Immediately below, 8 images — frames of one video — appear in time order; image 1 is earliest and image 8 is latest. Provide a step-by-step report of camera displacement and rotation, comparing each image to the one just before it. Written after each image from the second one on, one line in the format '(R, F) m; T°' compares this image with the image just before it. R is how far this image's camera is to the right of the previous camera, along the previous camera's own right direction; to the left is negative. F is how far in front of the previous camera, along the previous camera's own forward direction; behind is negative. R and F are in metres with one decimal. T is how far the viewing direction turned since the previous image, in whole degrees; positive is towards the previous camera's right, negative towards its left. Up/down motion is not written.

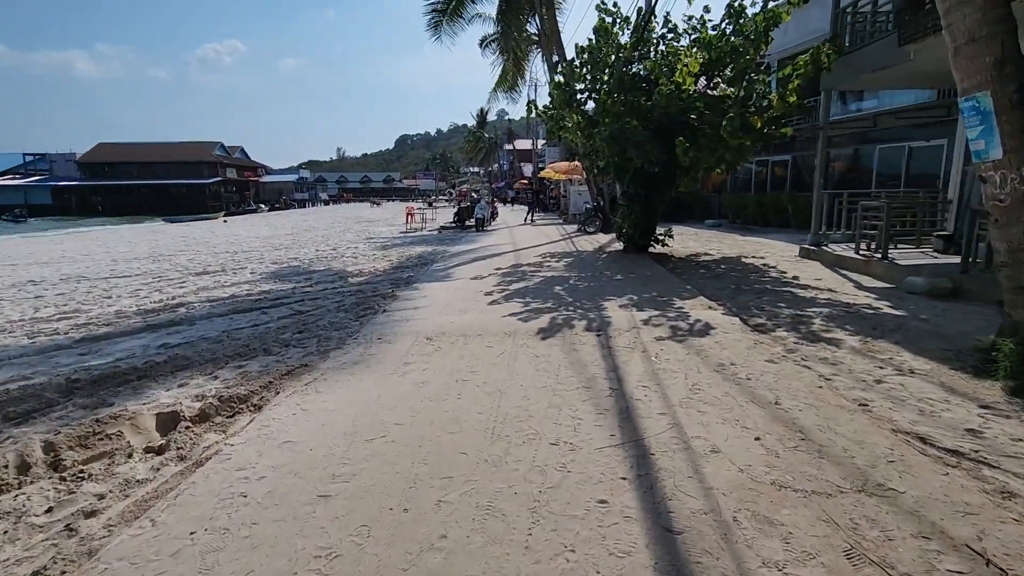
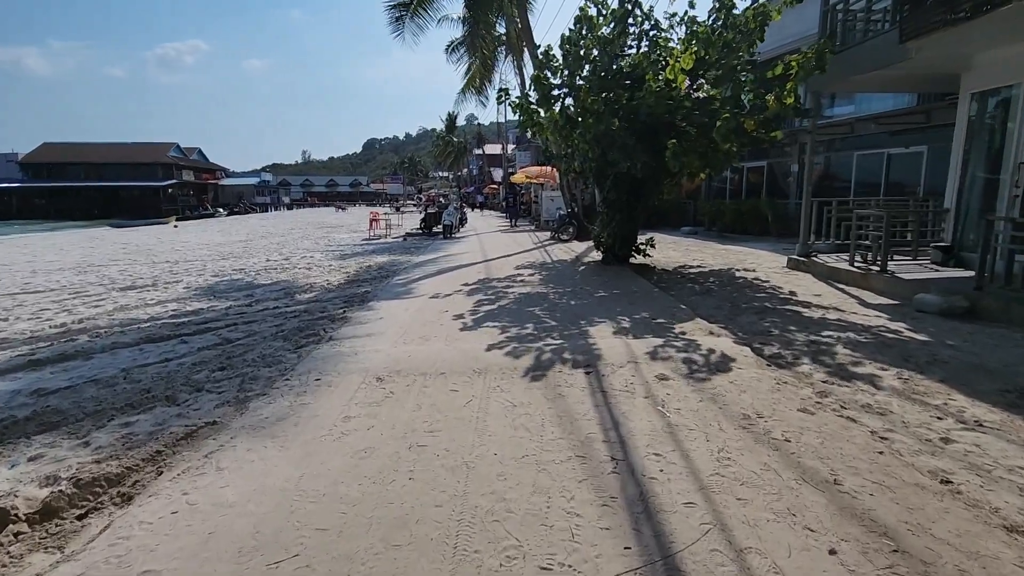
(0.0, +1.1) m; +3°
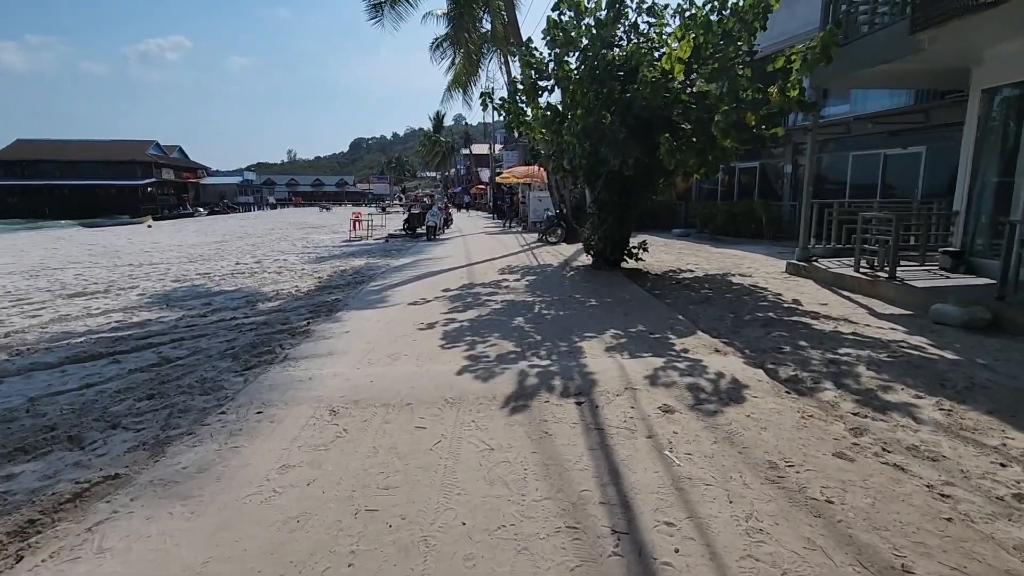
(+0.1, +0.7) m; +1°
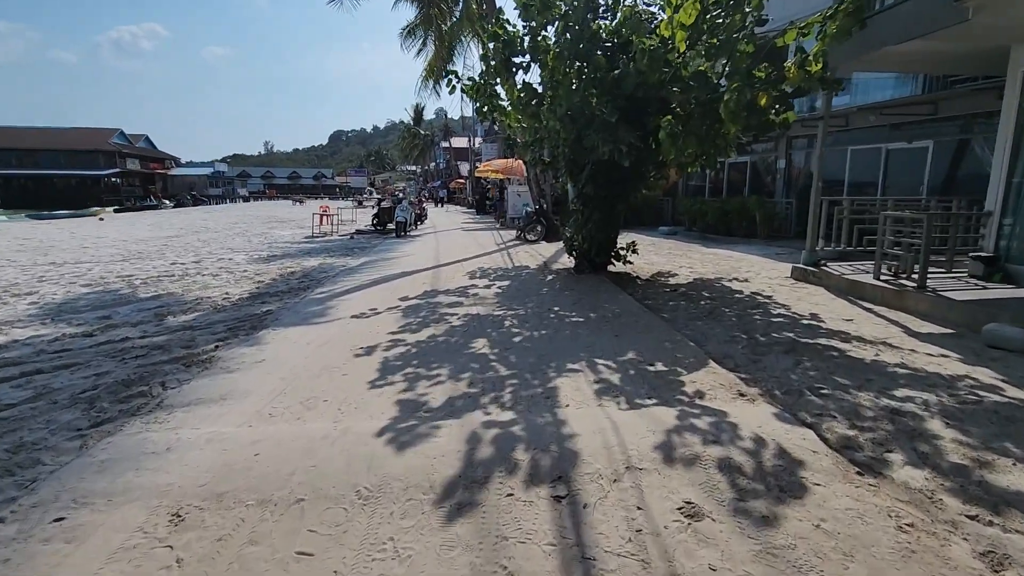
(+0.2, +1.4) m; +2°
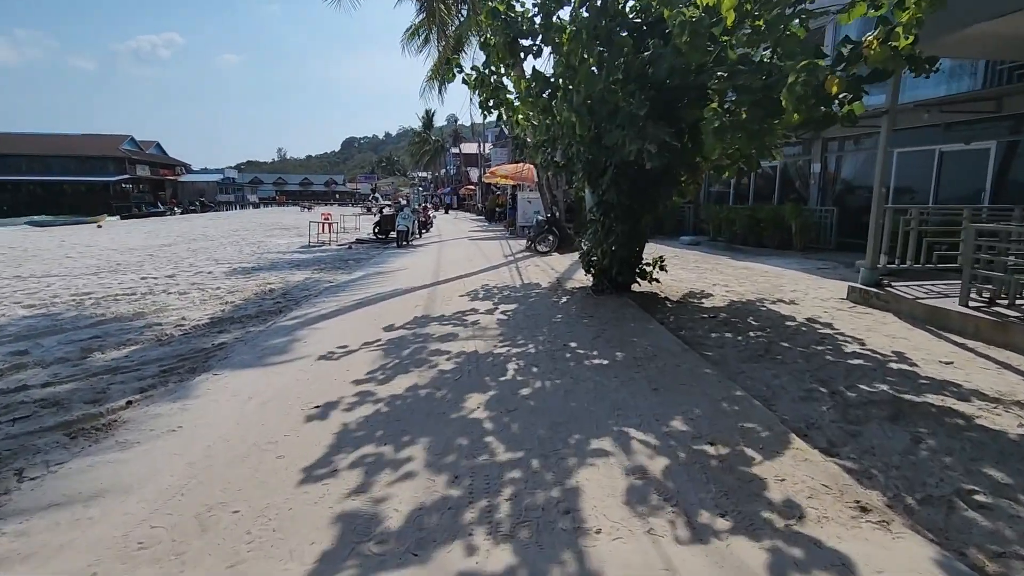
(0.0, +1.4) m; -1°
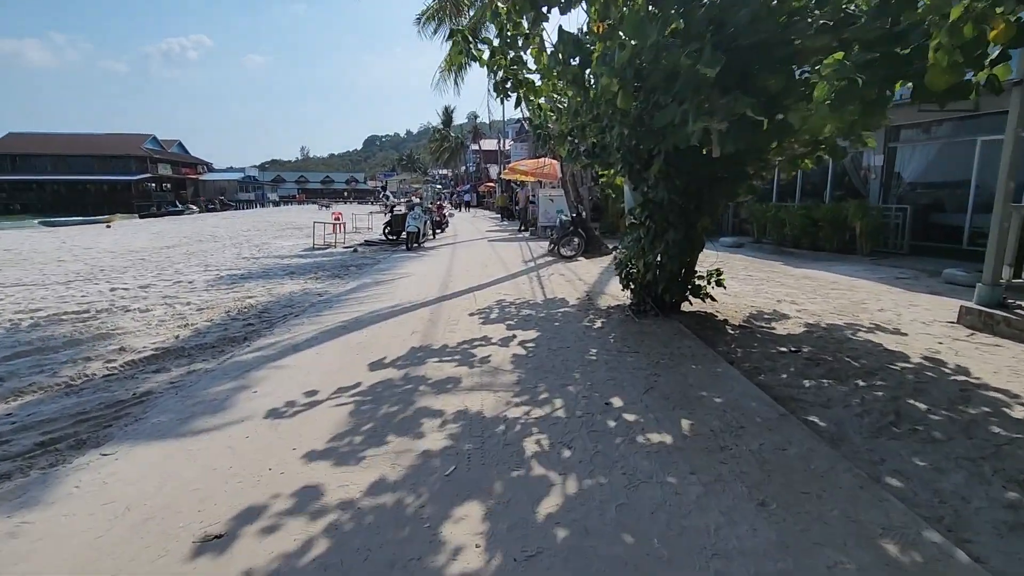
(0.0, +1.6) m; -2°
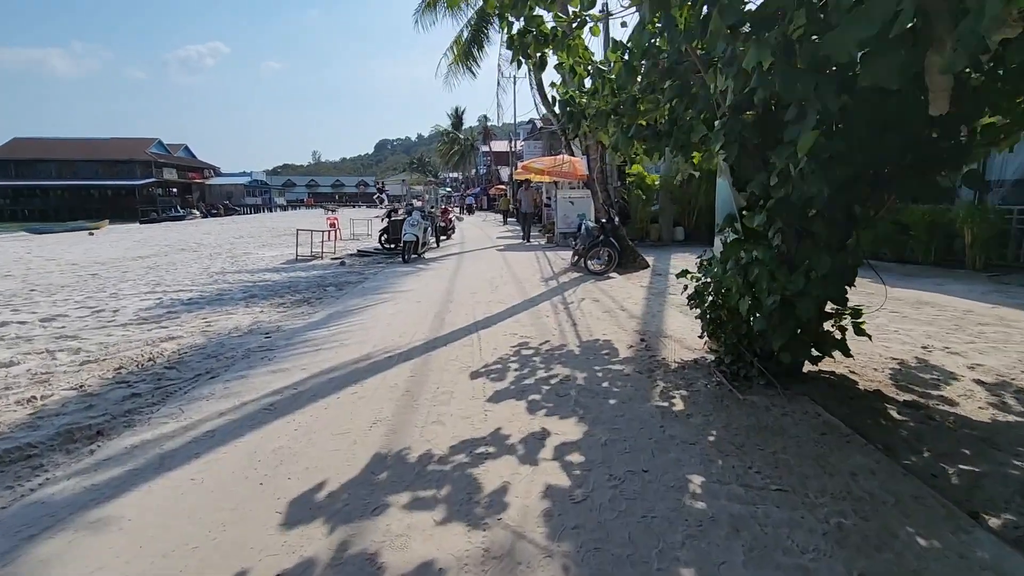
(-0.1, +2.5) m; -1°
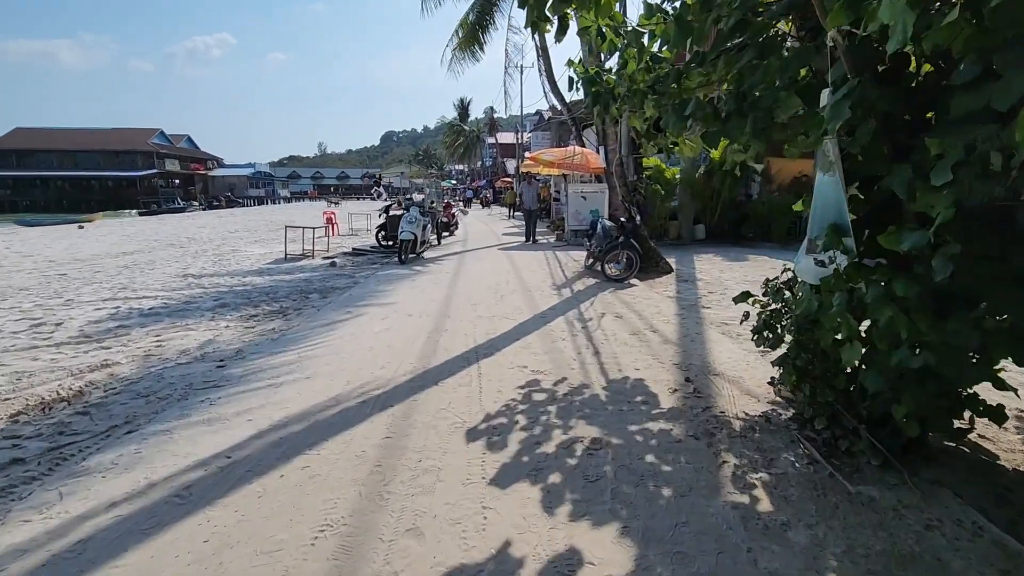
(0.0, +1.2) m; -1°
